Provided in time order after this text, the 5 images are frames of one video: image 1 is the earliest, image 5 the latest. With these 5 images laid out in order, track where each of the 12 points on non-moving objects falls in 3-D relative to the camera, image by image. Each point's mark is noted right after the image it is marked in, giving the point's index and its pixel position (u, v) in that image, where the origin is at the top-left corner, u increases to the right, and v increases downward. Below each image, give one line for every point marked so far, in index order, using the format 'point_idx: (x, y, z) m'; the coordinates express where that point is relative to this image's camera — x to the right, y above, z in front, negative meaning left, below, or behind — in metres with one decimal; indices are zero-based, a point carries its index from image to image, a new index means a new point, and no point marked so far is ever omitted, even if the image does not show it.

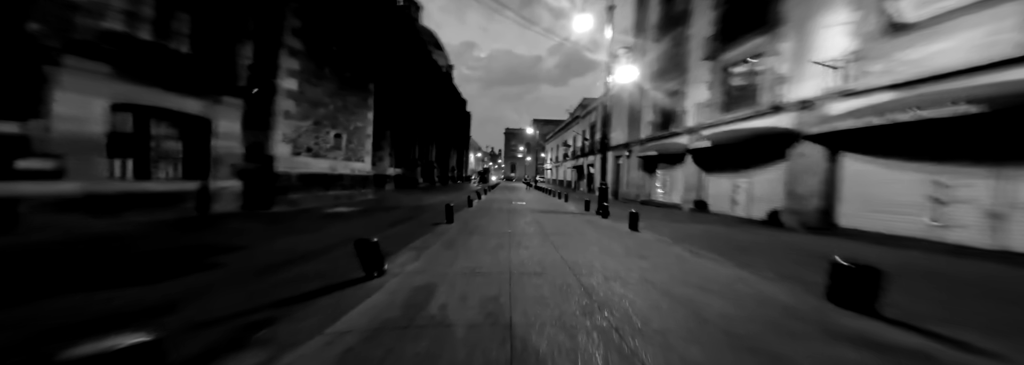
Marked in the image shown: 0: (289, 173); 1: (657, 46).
0: (-9.7, +0.4, +10.4) m
1: (+10.5, +9.8, +17.3) m
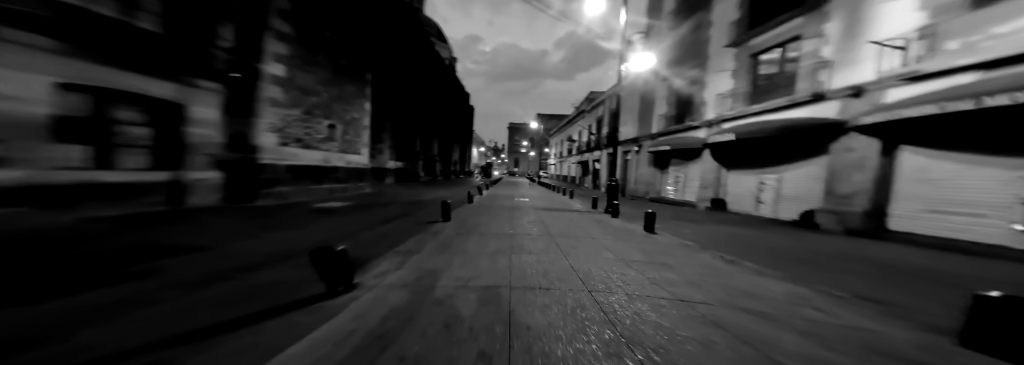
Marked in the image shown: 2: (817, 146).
0: (-9.6, +0.7, +9.7) m
1: (+10.9, +10.1, +16.1) m
2: (+10.9, +1.3, +8.5) m
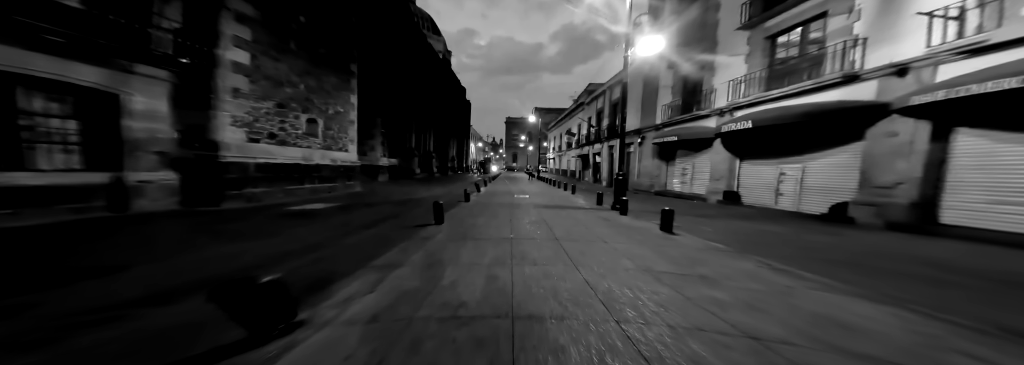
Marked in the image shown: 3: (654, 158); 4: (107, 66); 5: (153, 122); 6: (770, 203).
0: (-9.7, +0.7, +8.7) m
1: (+10.6, +10.5, +15.1) m
2: (+10.8, +1.6, +7.7) m
3: (+10.0, +1.7, +16.7) m
4: (-10.1, +3.0, +6.0) m
5: (-10.1, +1.7, +6.8) m
6: (+10.8, -0.9, +10.0) m
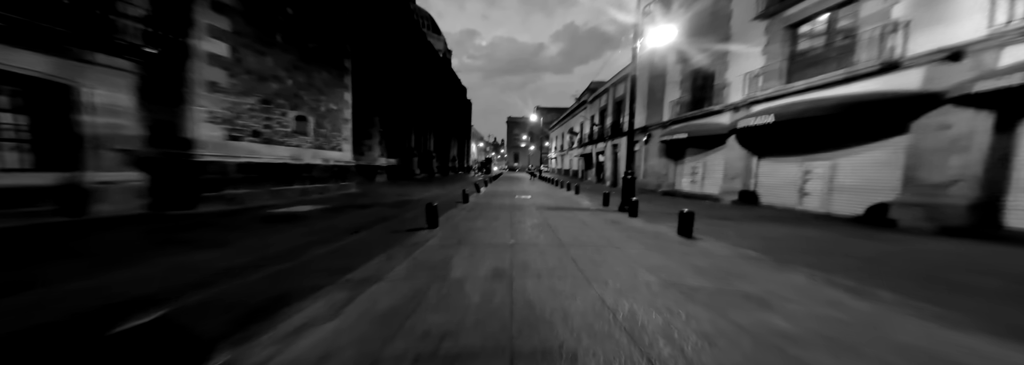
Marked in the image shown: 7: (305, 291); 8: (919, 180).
0: (-9.6, +0.7, +8.0) m
1: (+10.6, +10.6, +14.3) m
2: (+10.9, +1.7, +6.9) m
3: (+10.1, +1.7, +15.9) m
4: (-10.1, +2.9, +5.4) m
5: (-10.1, +1.7, +6.2) m
6: (+10.9, -0.8, +9.2) m
7: (-2.8, -1.5, +3.3) m
8: (+10.5, +0.1, +6.1) m
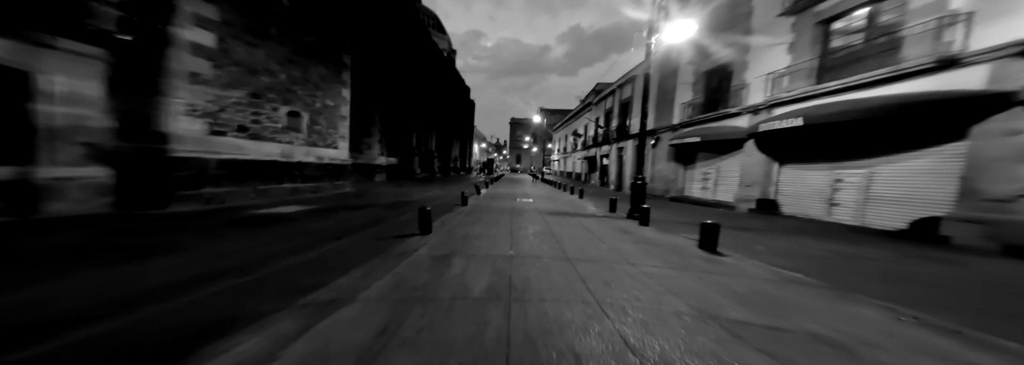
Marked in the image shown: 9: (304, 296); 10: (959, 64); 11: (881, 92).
0: (-9.6, +0.8, +7.5) m
1: (+10.9, +10.2, +13.6) m
2: (+10.9, +1.3, +6.2) m
3: (+10.3, +1.4, +15.2) m
4: (-10.1, +3.0, +4.9) m
5: (-10.0, +1.8, +5.6) m
6: (+10.9, -1.2, +8.5) m
7: (-2.8, -1.5, +2.6) m
8: (+10.5, -0.2, +5.4) m
9: (-2.7, -1.5, +3.2) m
10: (+10.7, +2.9, +5.8) m
11: (+10.7, +2.7, +7.0) m
